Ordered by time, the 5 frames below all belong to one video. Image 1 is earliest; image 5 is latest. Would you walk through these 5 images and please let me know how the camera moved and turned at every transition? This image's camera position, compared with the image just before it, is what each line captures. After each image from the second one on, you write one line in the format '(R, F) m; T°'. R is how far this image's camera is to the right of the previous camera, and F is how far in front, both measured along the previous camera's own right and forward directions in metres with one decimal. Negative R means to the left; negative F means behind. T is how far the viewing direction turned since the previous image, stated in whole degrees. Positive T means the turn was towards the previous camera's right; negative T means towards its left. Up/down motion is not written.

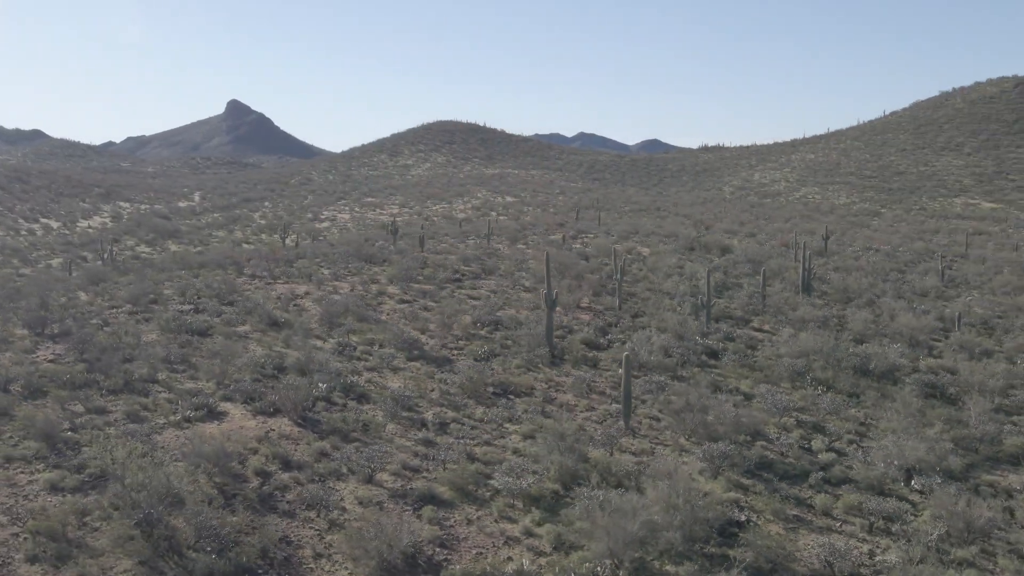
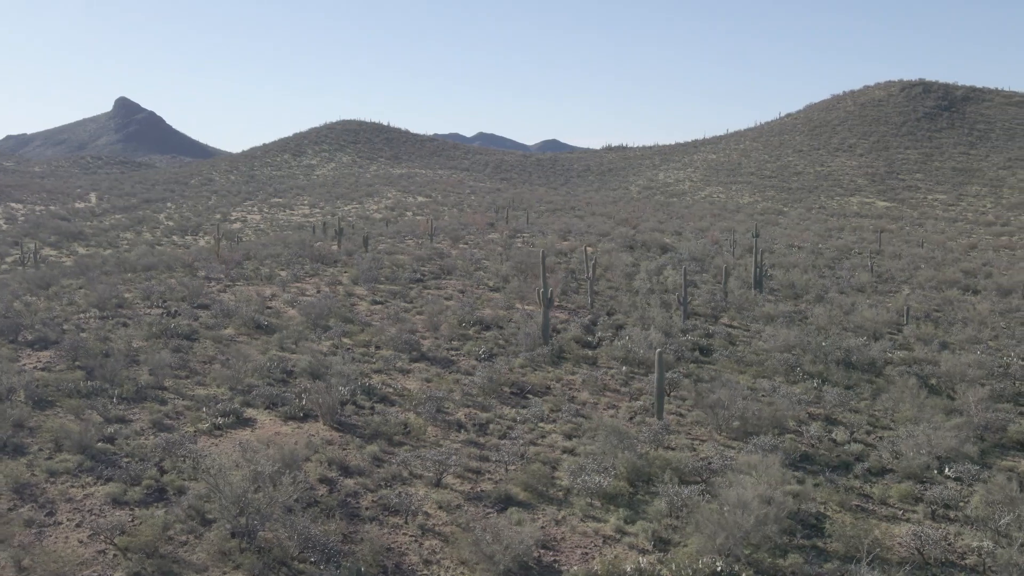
(-1.5, +0.1) m; +5°
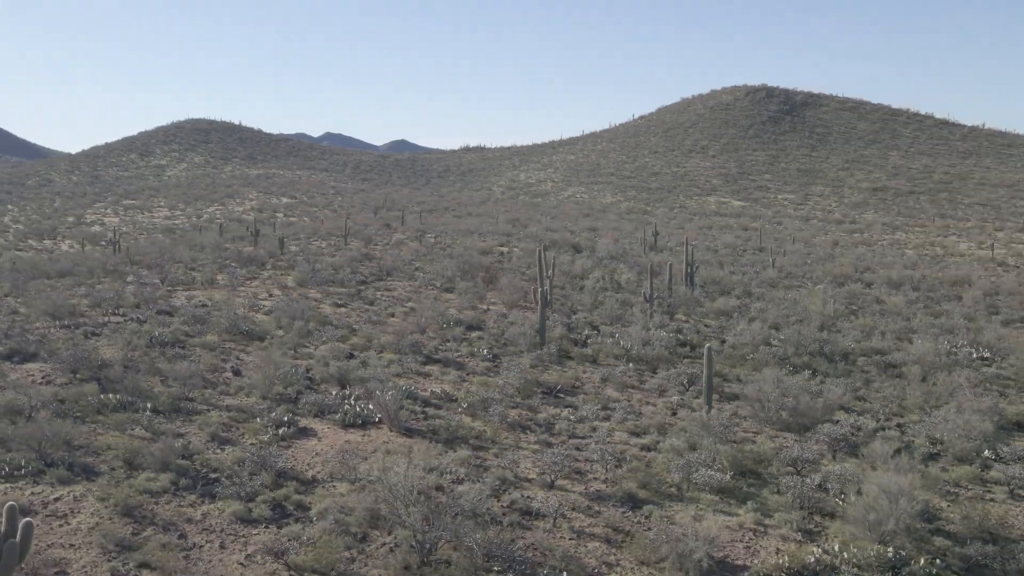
(-2.2, +0.3) m; +8°
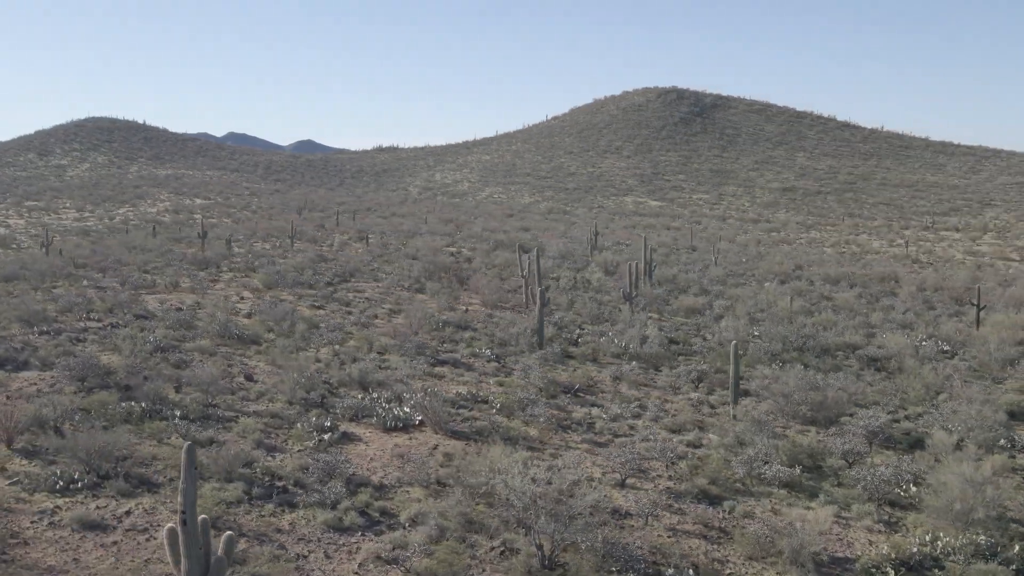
(-1.4, +0.1) m; +5°
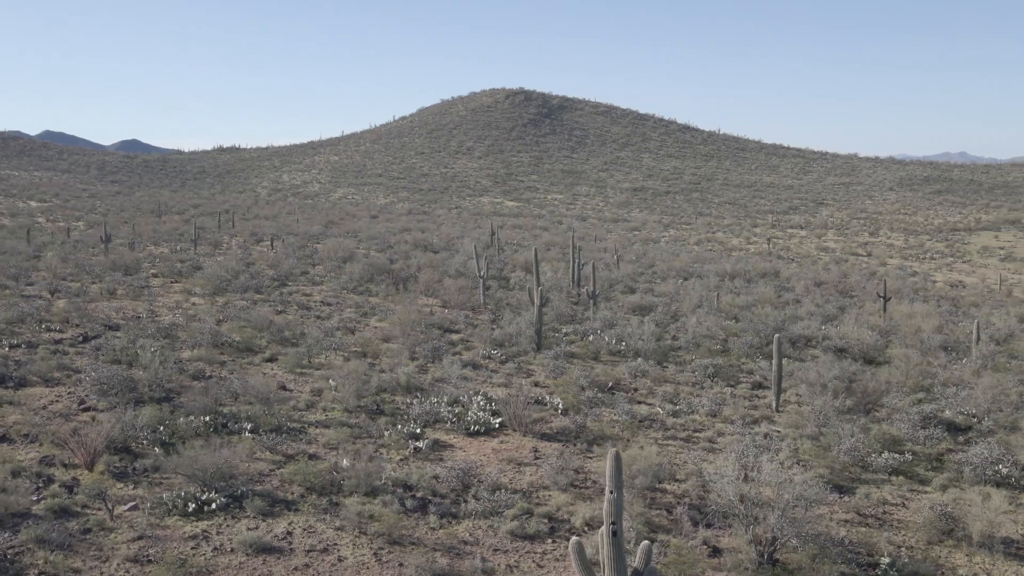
(-2.4, +0.3) m; +8°
